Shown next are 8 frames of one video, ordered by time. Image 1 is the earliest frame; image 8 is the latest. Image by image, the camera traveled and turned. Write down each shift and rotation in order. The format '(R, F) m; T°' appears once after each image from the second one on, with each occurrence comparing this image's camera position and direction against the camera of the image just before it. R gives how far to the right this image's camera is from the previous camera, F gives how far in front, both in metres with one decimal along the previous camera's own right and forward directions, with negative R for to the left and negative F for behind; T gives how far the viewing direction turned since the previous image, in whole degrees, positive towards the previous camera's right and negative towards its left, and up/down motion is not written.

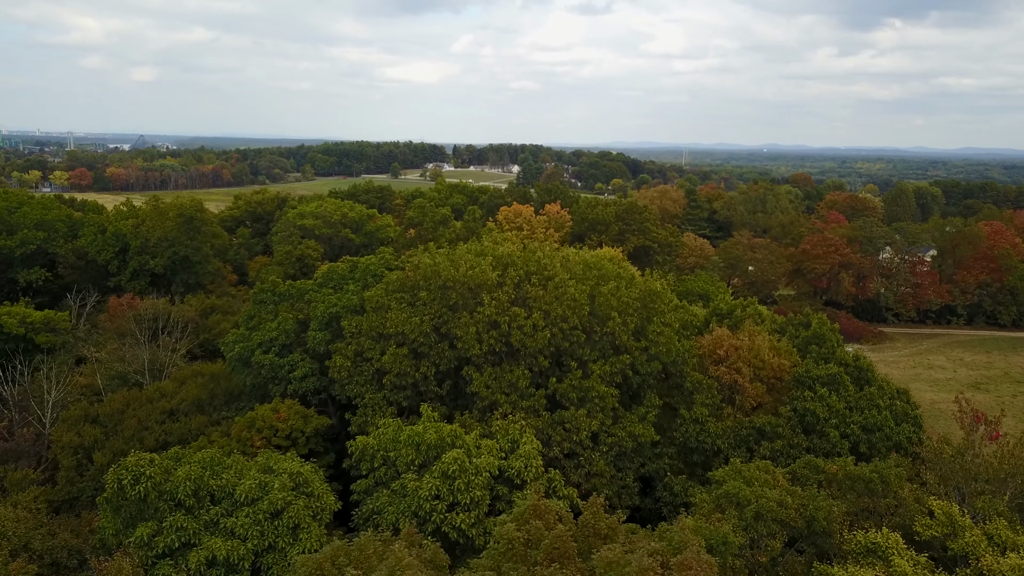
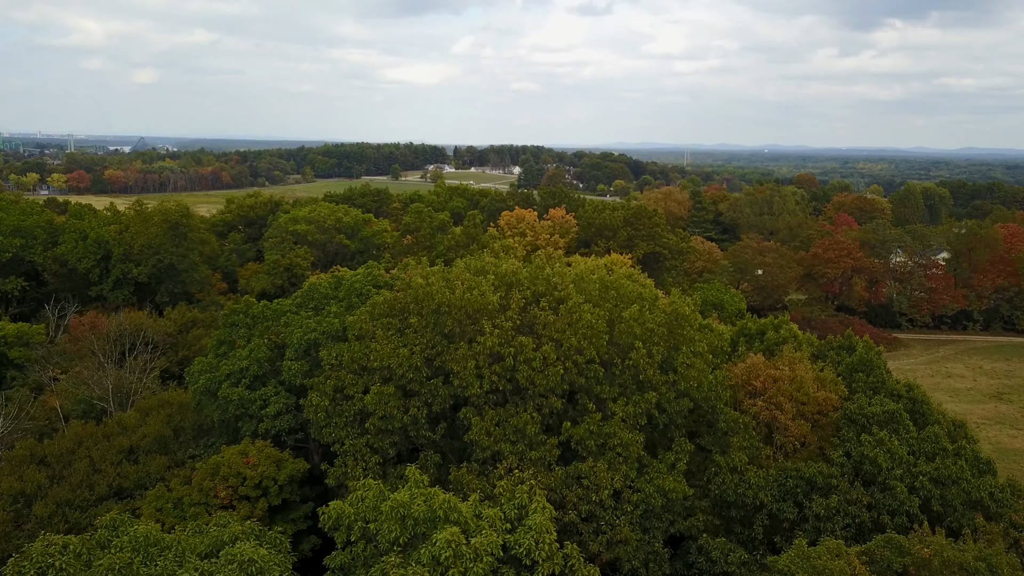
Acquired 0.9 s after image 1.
(-0.1, +2.0) m; 0°
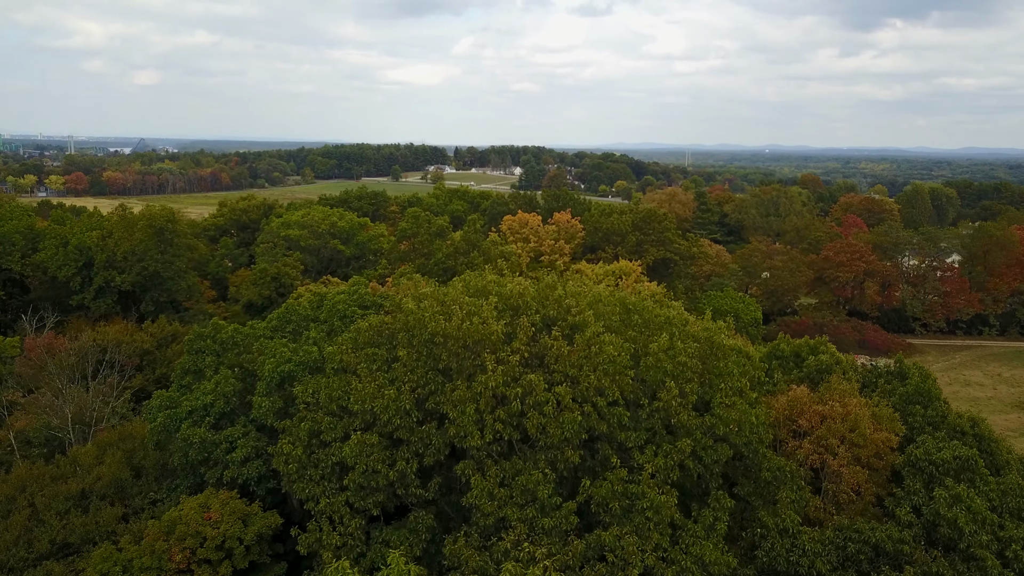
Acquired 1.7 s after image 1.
(-0.1, +1.9) m; 0°
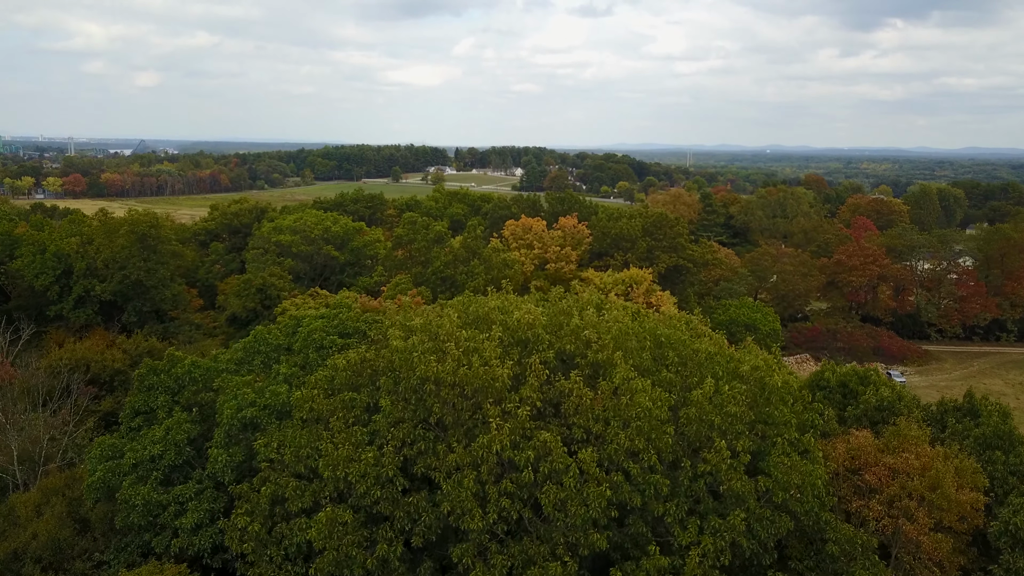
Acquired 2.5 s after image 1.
(-0.1, +1.9) m; 0°
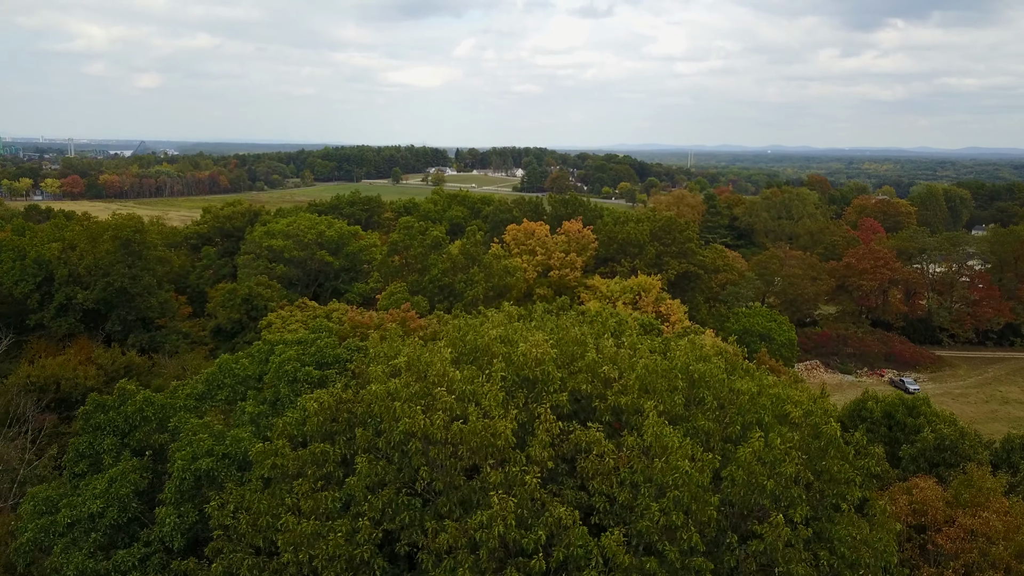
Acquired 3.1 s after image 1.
(0.0, +1.5) m; 0°
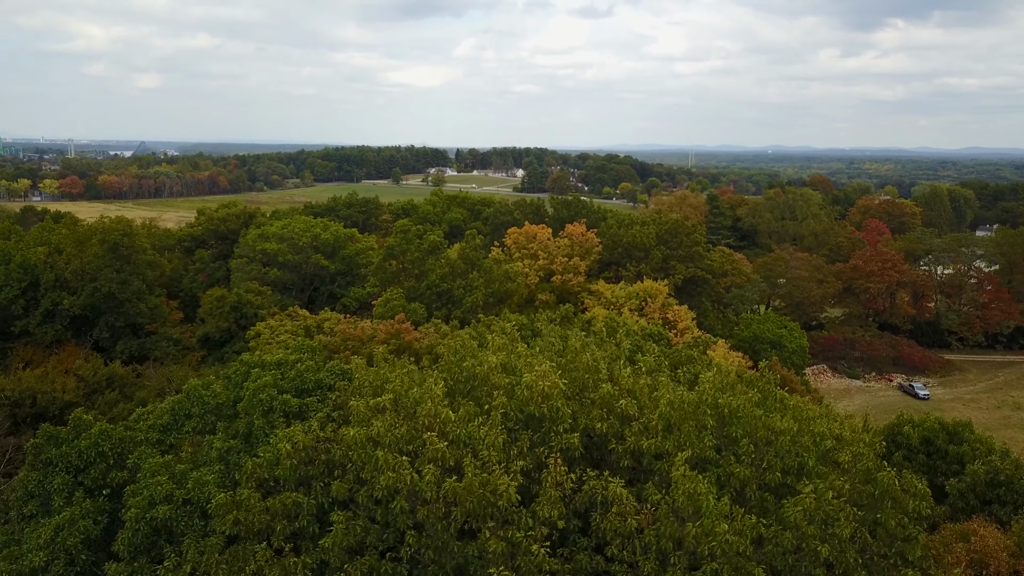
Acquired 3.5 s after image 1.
(0.0, +1.1) m; 0°
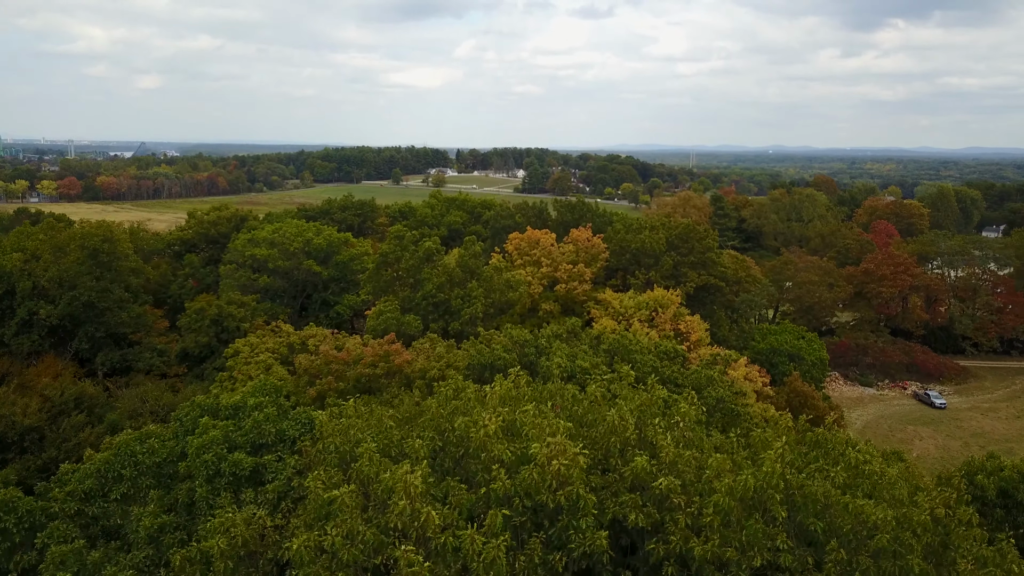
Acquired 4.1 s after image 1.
(0.0, +1.6) m; 0°
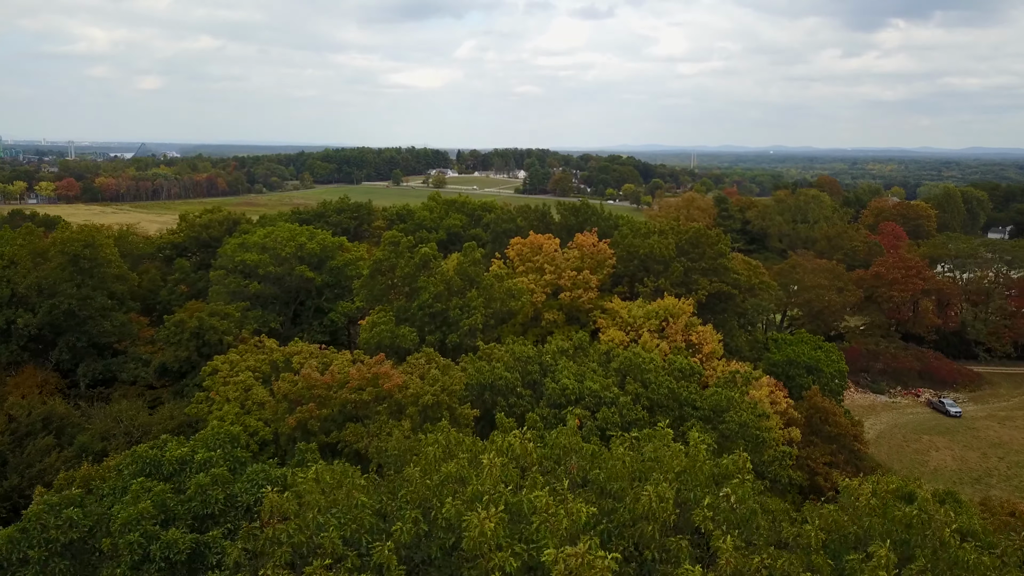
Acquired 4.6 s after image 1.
(0.0, +1.4) m; 0°
